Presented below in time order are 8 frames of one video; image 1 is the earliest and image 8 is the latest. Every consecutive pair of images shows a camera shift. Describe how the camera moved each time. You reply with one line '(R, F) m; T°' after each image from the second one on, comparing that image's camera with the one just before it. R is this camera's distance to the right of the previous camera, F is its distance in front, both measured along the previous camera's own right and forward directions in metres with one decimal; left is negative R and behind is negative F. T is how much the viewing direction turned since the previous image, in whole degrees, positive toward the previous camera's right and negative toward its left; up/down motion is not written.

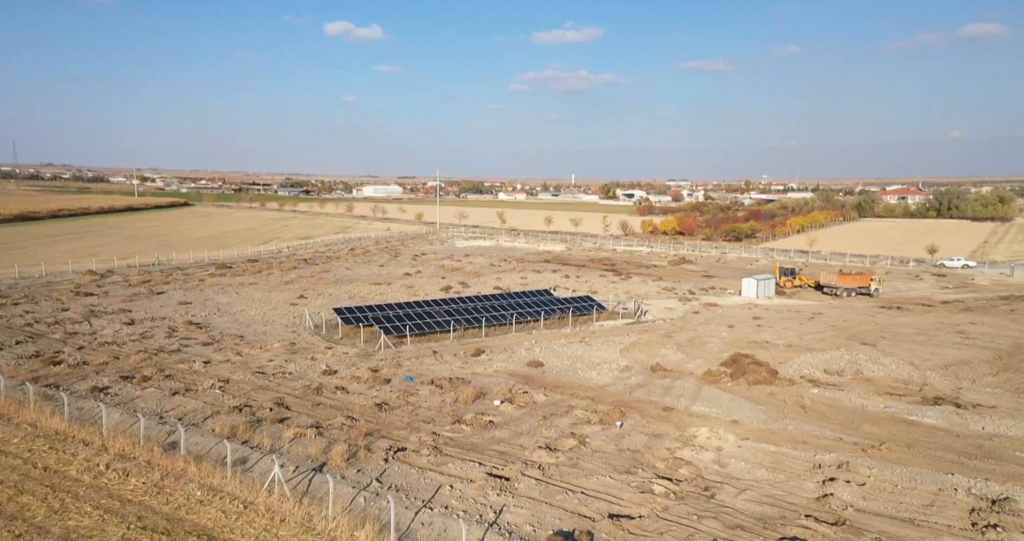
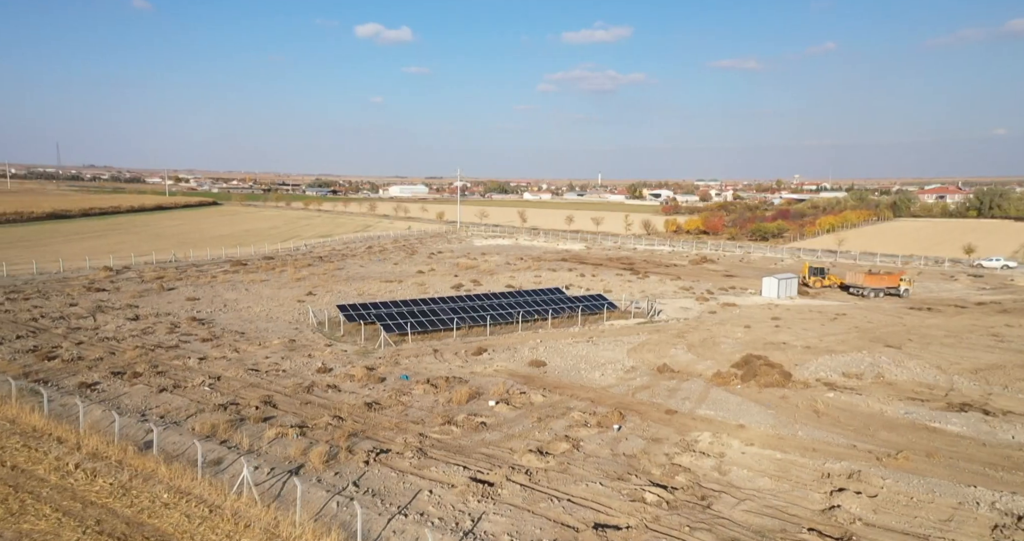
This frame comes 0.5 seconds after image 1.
(+1.0, +0.9) m; -2°
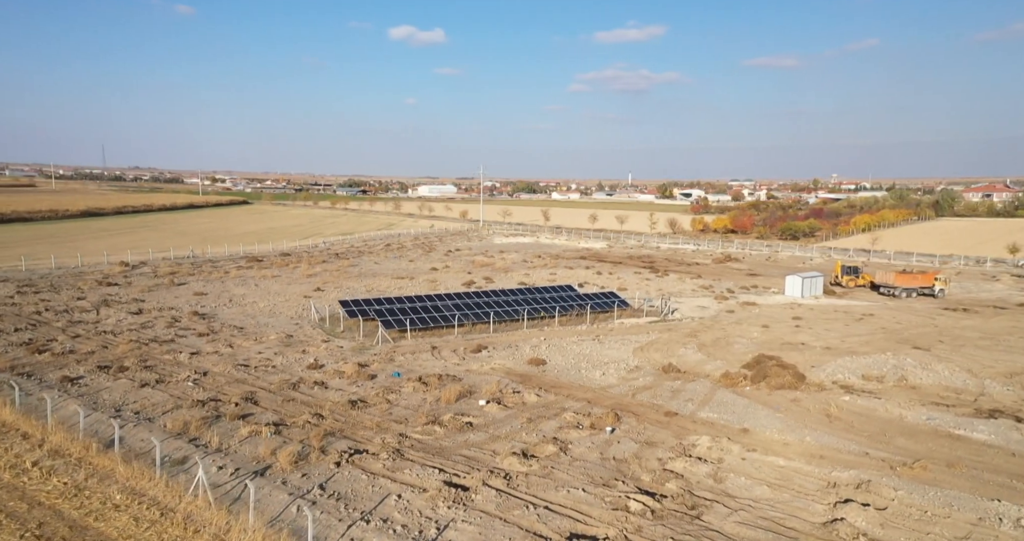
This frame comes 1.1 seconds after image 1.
(+1.2, +1.1) m; -2°
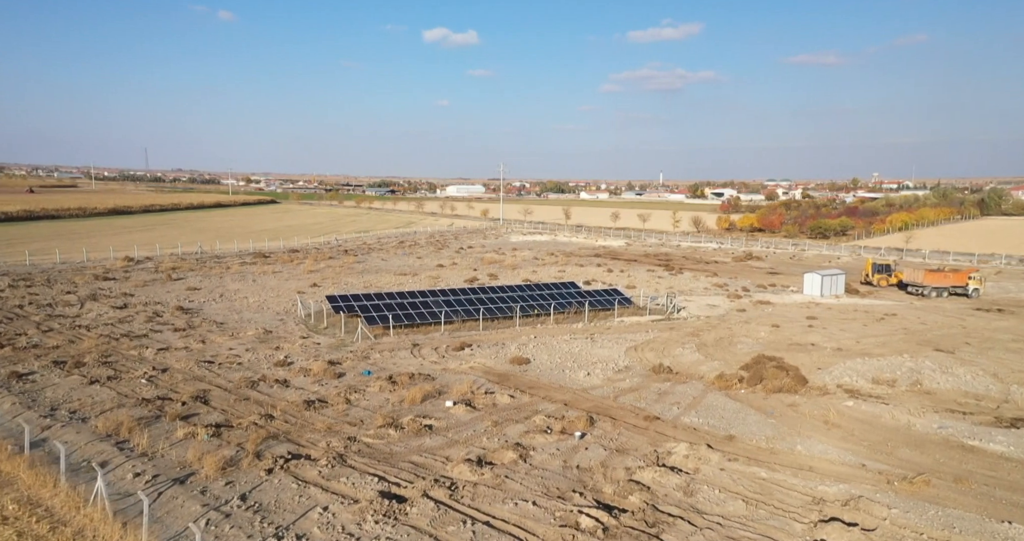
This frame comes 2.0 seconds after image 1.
(+1.8, +1.6) m; -2°
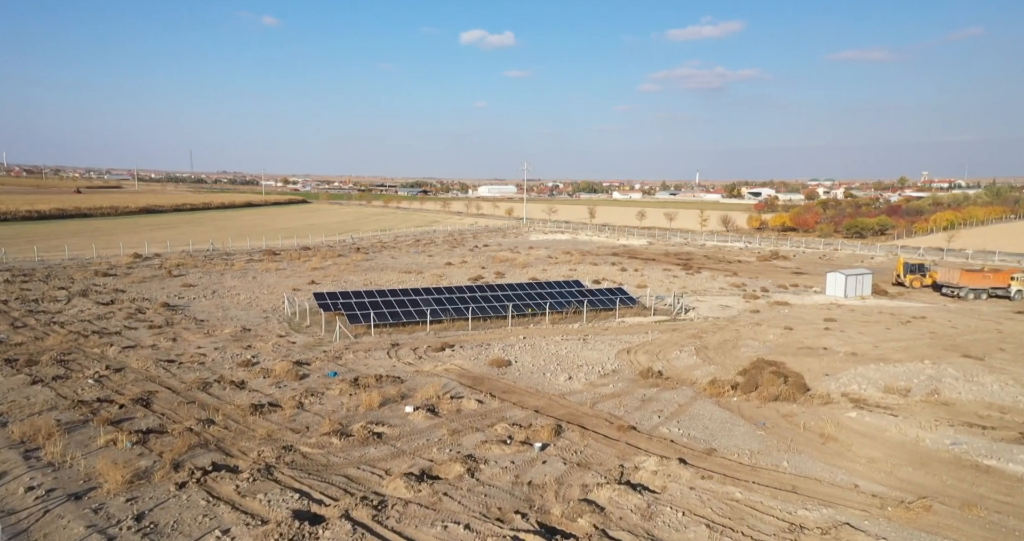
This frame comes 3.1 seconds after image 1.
(+1.9, +1.6) m; -3°
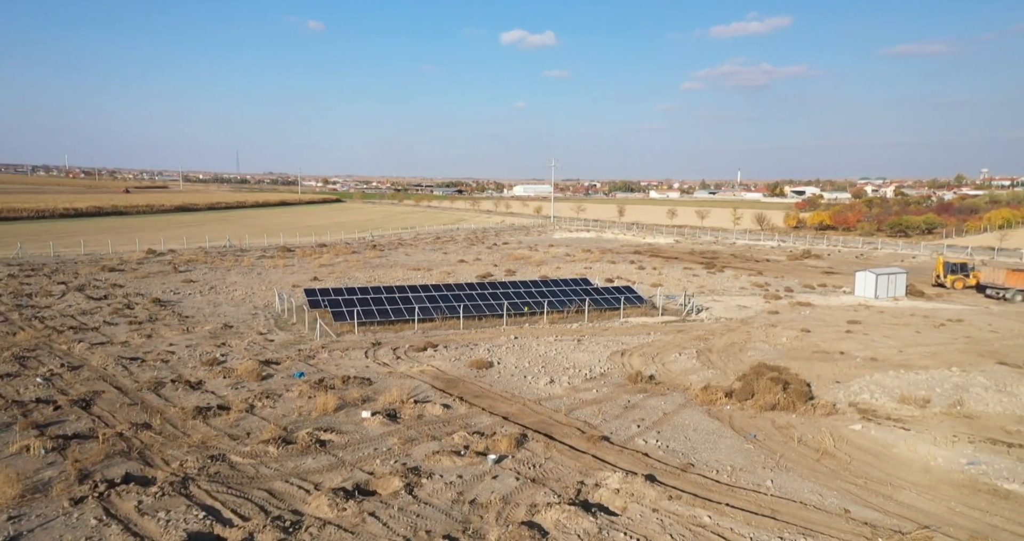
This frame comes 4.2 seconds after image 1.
(+1.8, +1.6) m; -3°
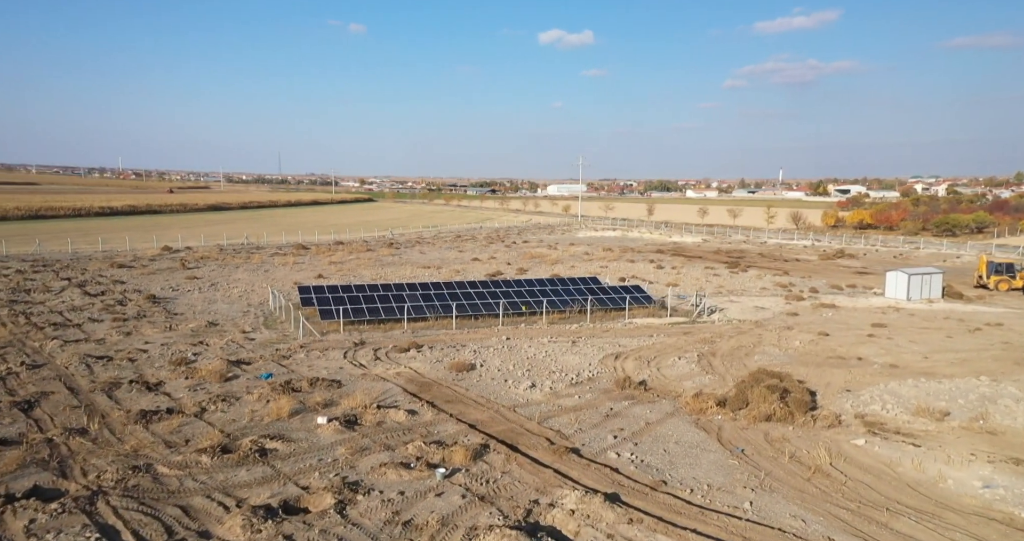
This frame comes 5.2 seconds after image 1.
(+1.7, +1.4) m; -3°
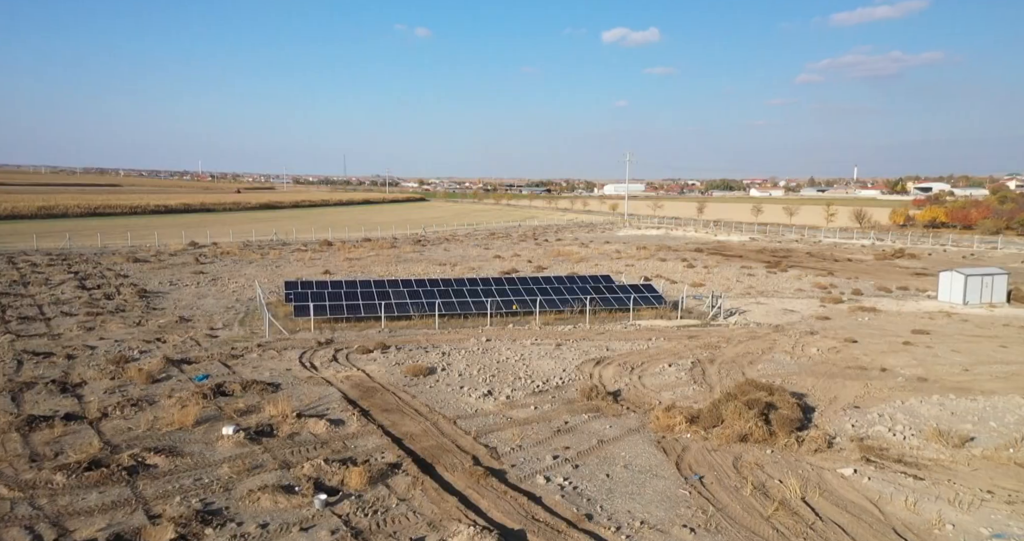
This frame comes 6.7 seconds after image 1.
(+2.8, +2.2) m; -5°
